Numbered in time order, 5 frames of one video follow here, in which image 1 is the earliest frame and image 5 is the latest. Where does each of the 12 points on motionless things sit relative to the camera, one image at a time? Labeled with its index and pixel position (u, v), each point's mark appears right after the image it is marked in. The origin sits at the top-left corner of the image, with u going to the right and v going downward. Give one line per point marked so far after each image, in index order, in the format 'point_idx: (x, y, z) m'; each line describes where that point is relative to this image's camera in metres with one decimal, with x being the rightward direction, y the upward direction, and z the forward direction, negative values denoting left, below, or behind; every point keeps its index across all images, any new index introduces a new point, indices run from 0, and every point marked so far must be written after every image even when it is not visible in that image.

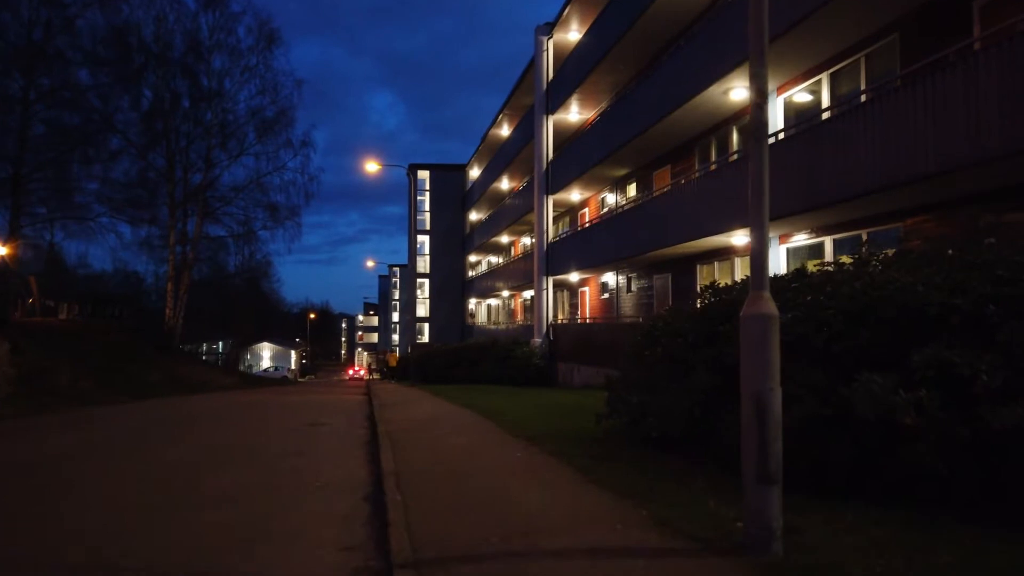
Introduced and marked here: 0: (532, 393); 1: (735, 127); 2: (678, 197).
0: (+0.6, -2.7, +18.8) m
1: (+5.4, +3.9, +18.2) m
2: (+4.3, +2.3, +19.1) m
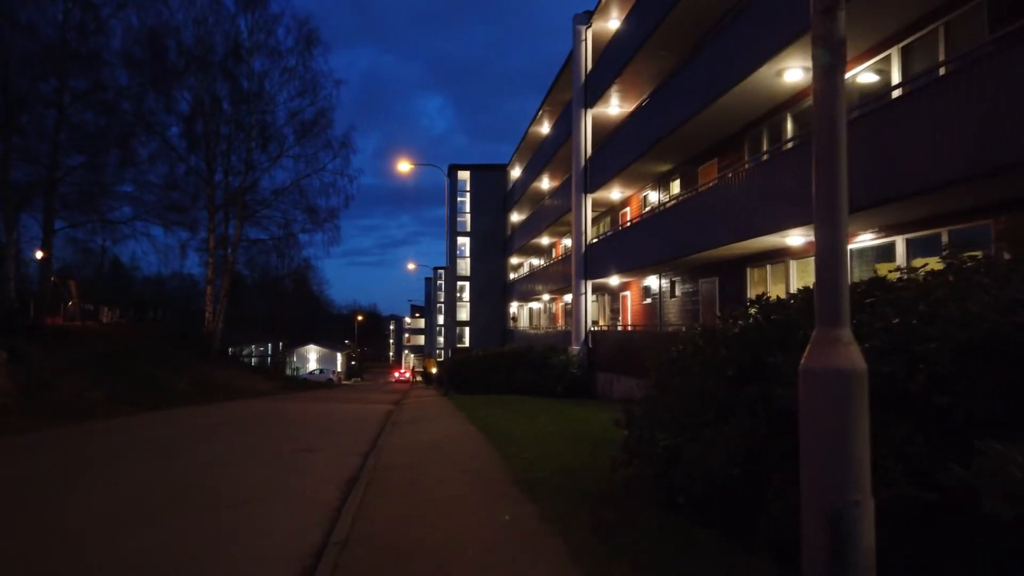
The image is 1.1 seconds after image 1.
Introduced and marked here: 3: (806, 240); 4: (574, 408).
0: (+1.3, -2.8, +17.2) m
1: (+6.0, +3.8, +16.3) m
2: (+4.9, +2.2, +17.3) m
3: (+6.1, +1.0, +15.4) m
4: (+1.6, -2.8, +17.5) m
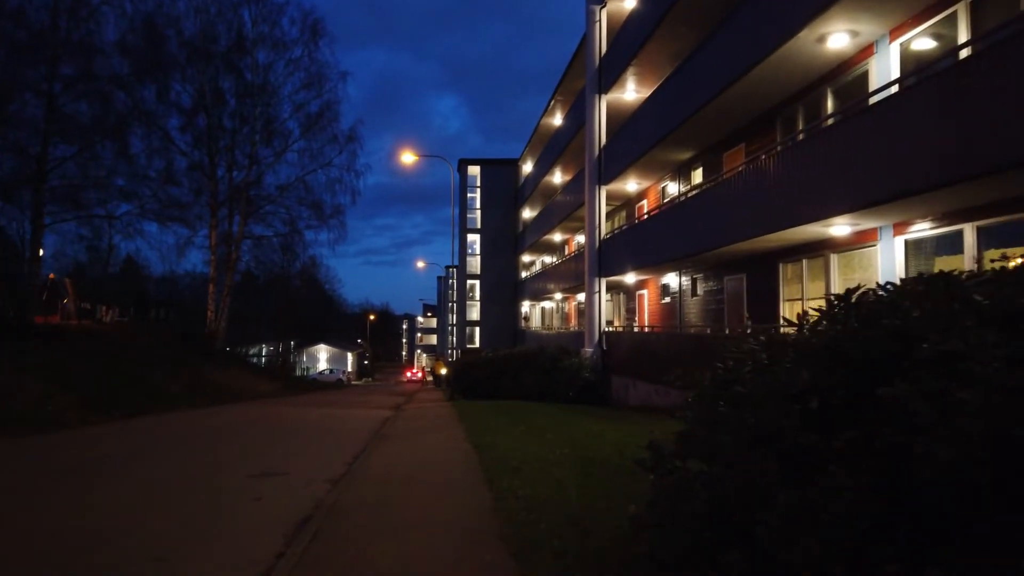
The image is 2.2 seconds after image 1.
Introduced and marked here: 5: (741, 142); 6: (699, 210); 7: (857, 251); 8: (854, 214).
0: (+1.4, -2.7, +15.5) m
1: (+6.1, +3.8, +14.5) m
2: (+5.0, +2.2, +15.5) m
3: (+6.1, +1.0, +13.6) m
4: (+1.7, -2.8, +15.8) m
5: (+5.7, +3.6, +18.7) m
6: (+4.6, +2.0, +18.6) m
7: (+6.3, +0.7, +13.8) m
8: (+5.8, +1.3, +12.6) m
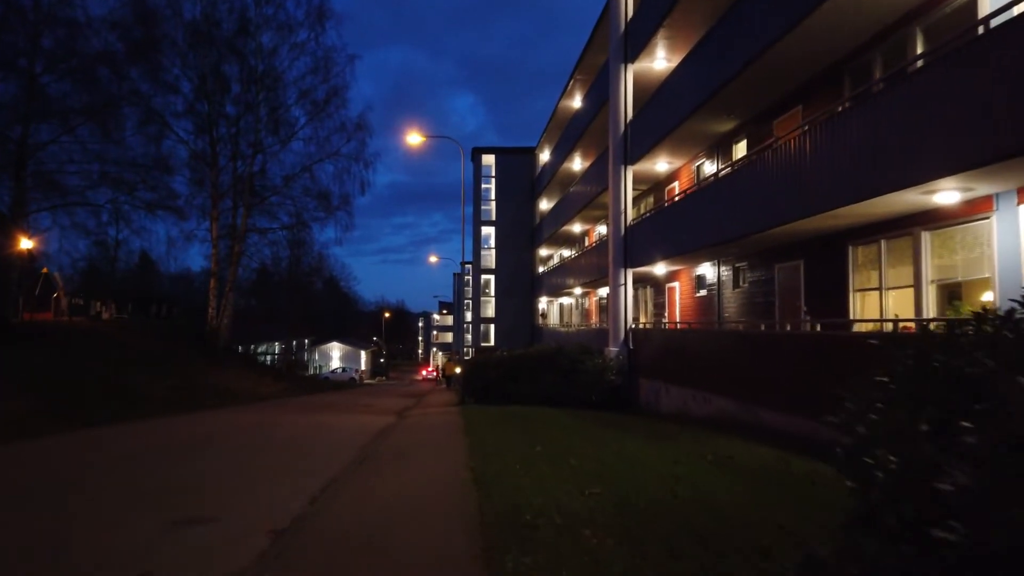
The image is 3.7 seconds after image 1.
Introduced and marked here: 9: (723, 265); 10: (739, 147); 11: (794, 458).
0: (+1.6, -2.5, +12.9) m
1: (+6.3, +4.0, +11.8) m
2: (+5.3, +2.4, +12.8) m
3: (+6.3, +1.3, +10.9) m
4: (+2.0, -2.6, +13.2) m
5: (+6.0, +3.9, +16.0) m
6: (+5.0, +2.2, +16.0) m
7: (+6.6, +0.9, +11.1) m
8: (+5.9, +1.5, +9.9) m
9: (+5.5, +0.6, +19.6) m
10: (+5.8, +3.6, +19.0) m
11: (+3.6, -2.2, +9.7) m
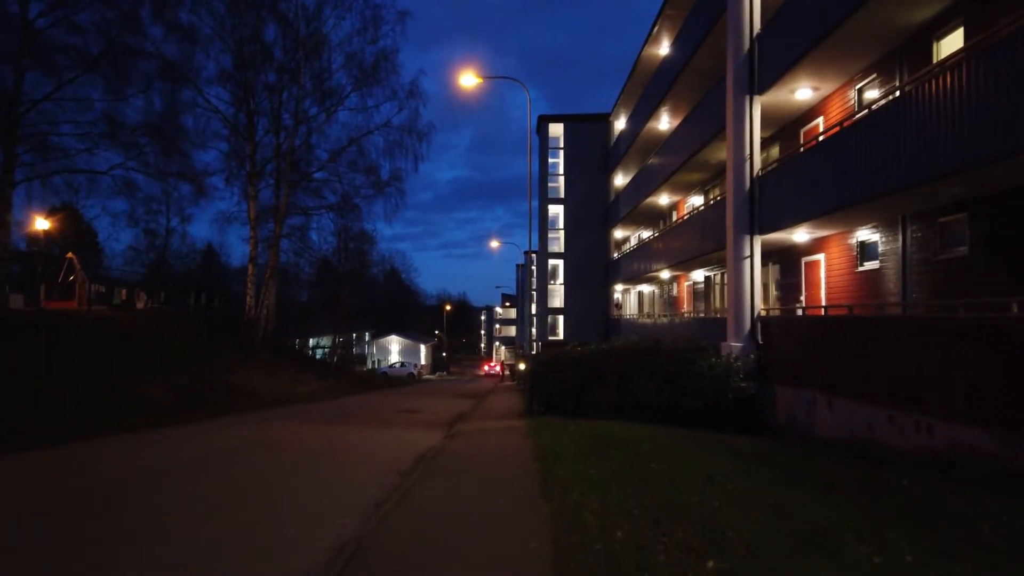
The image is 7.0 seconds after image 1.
0: (+2.7, -2.0, +7.2) m
1: (+7.3, +4.5, +5.7) m
2: (+6.4, +2.9, +6.8) m
3: (+7.2, +1.8, +4.8) m
4: (+3.1, -2.1, +7.5) m
5: (+7.4, +4.4, +9.9) m
6: (+6.3, +2.7, +10.0) m
7: (+7.5, +1.4, +5.0) m
8: (+6.8, +2.0, +3.9) m
9: (+7.1, +1.2, +13.5) m
10: (+7.3, +4.1, +12.9) m
11: (+4.5, -1.7, +3.9) m
